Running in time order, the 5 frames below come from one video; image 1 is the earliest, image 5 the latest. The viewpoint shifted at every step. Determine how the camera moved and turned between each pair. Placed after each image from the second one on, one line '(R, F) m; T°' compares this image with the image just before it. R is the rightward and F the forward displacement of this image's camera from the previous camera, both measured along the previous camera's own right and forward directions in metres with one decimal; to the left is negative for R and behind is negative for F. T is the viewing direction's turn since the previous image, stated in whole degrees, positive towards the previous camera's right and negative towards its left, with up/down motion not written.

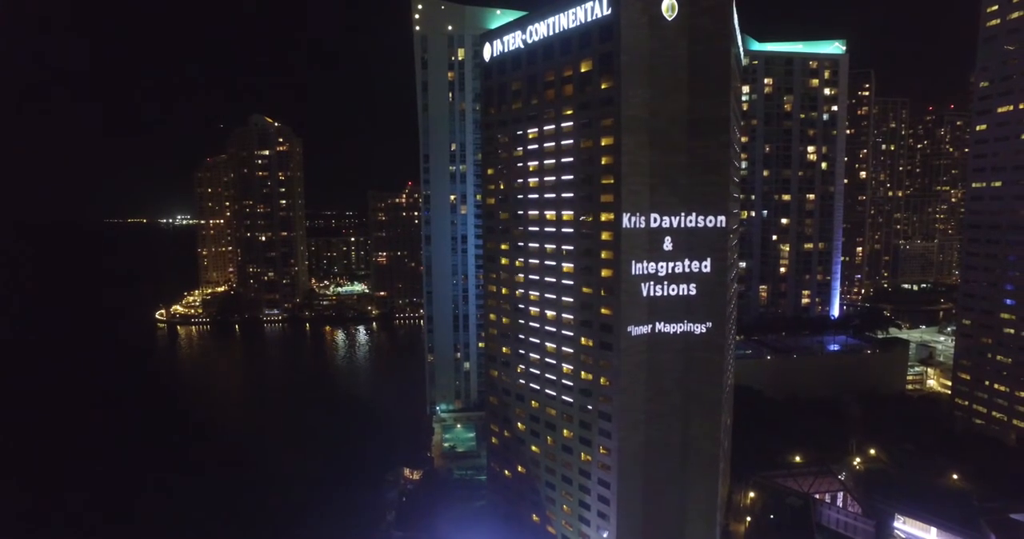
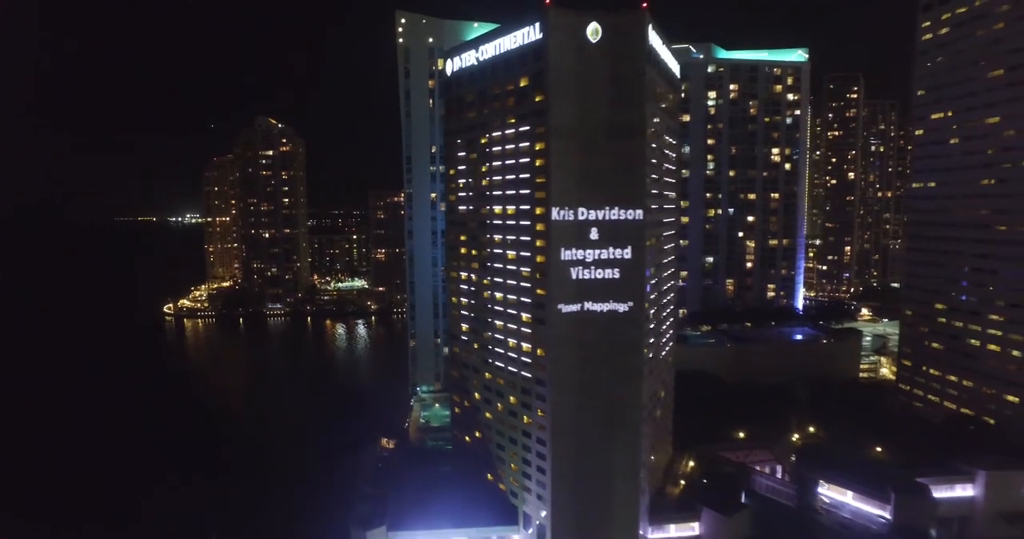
(+2.7, -4.1) m; -1°
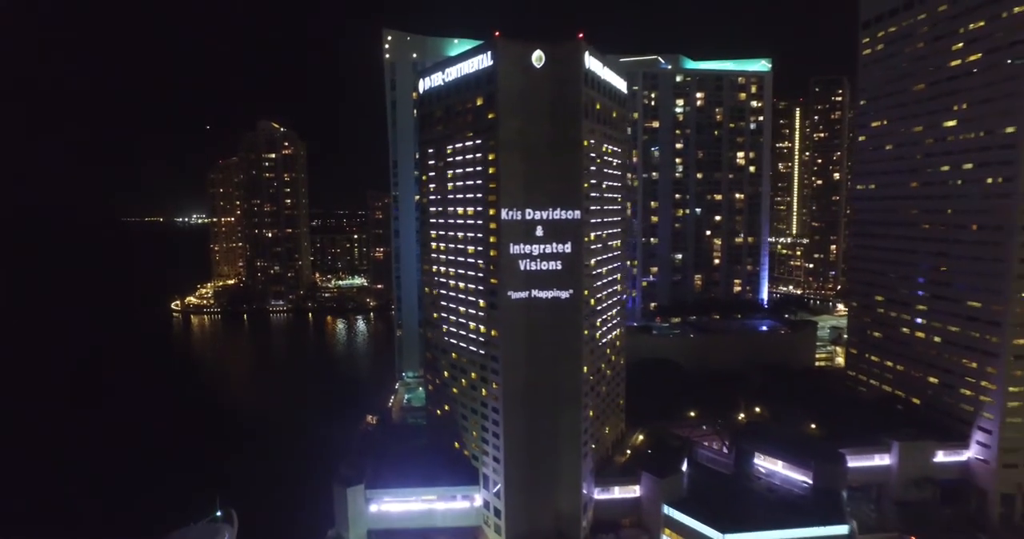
(+2.6, -4.7) m; -1°
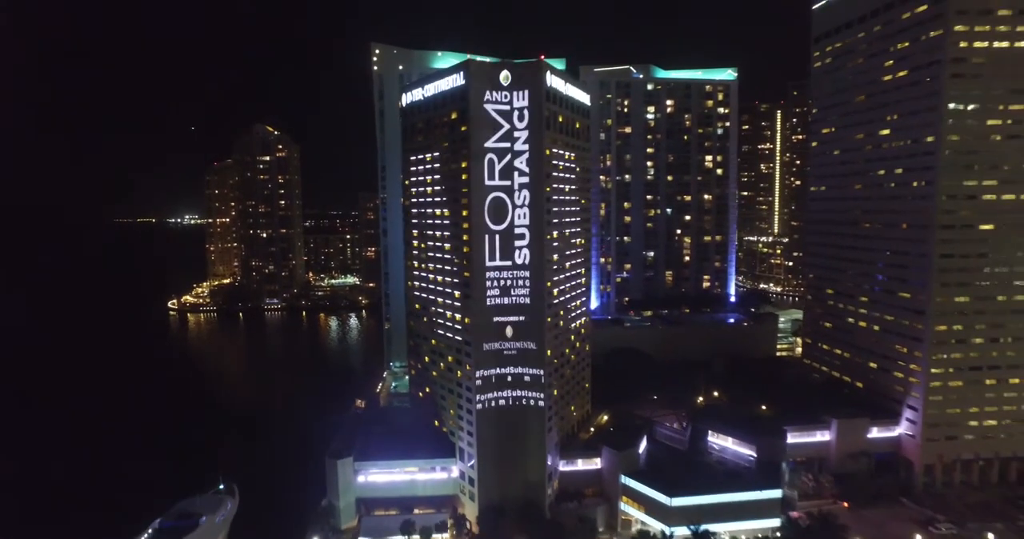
(+1.4, -4.2) m; +1°
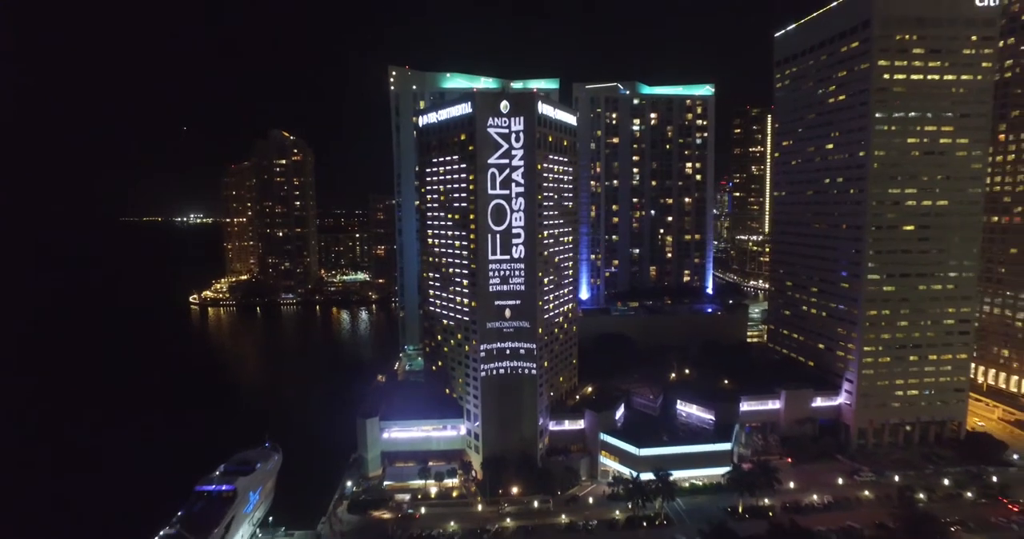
(+0.4, -8.3) m; 0°
